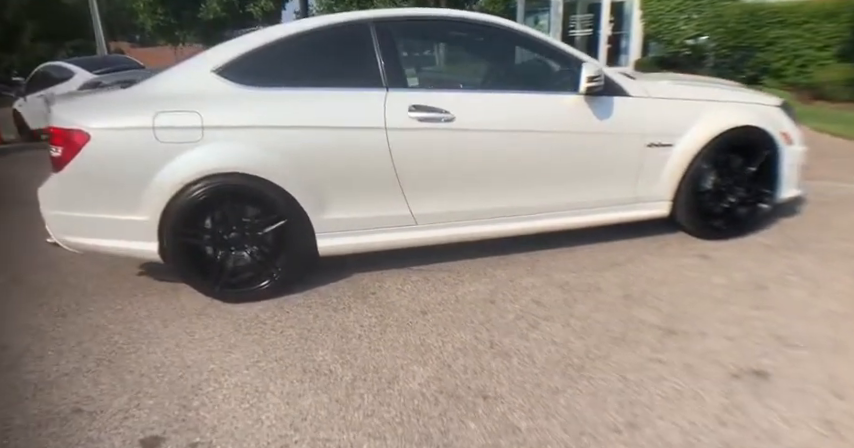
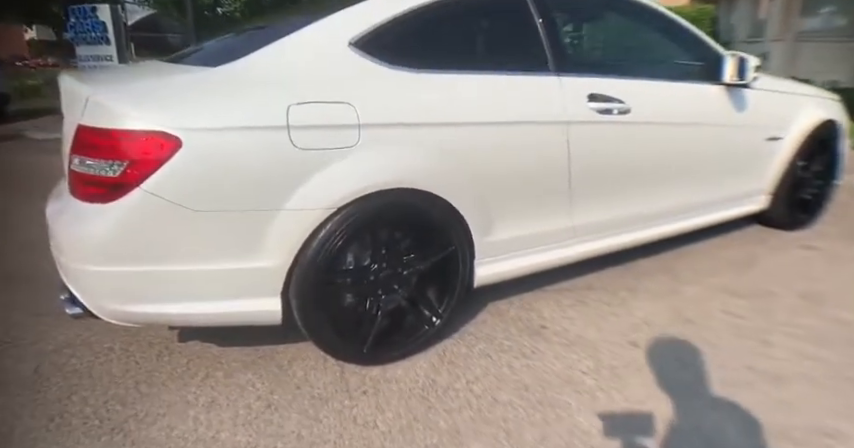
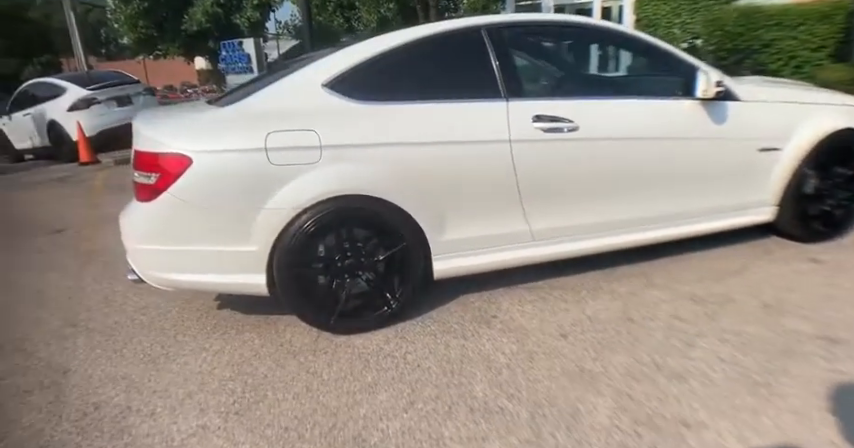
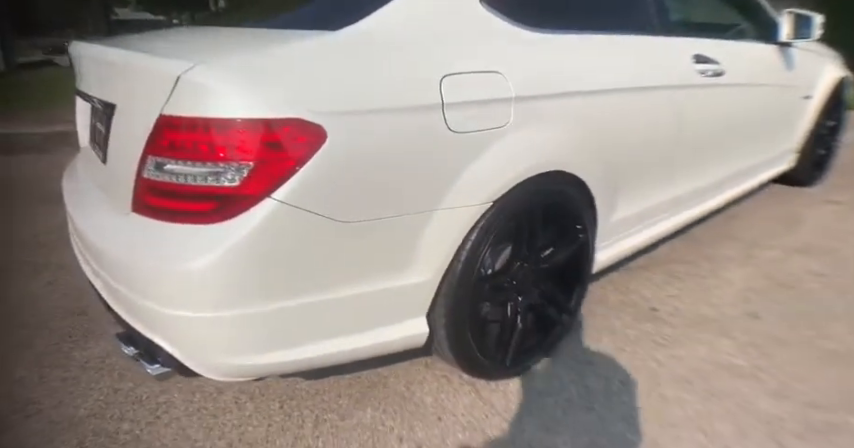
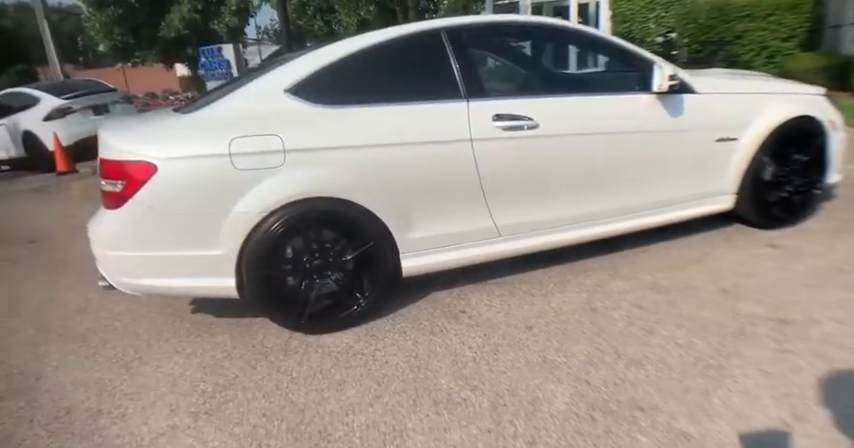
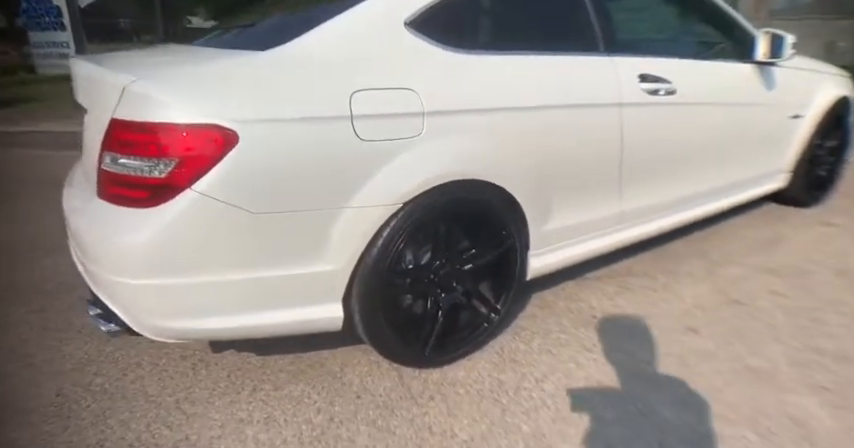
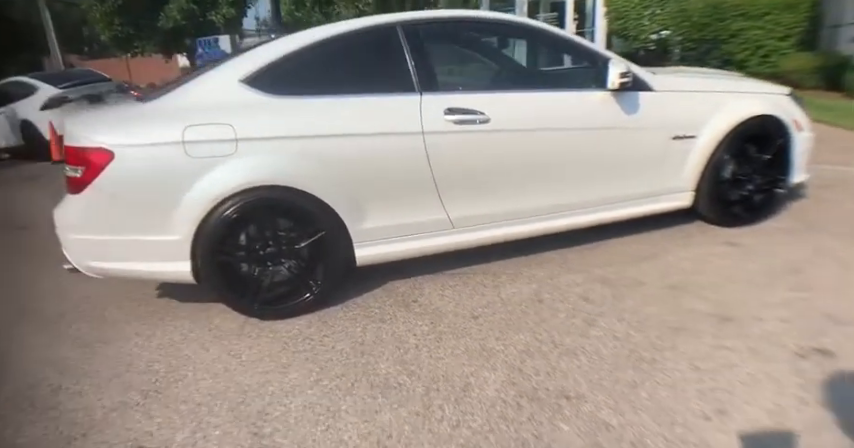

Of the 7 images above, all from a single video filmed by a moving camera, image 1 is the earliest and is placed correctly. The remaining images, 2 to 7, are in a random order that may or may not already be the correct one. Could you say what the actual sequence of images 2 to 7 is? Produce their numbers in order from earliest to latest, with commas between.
7, 5, 3, 2, 6, 4
